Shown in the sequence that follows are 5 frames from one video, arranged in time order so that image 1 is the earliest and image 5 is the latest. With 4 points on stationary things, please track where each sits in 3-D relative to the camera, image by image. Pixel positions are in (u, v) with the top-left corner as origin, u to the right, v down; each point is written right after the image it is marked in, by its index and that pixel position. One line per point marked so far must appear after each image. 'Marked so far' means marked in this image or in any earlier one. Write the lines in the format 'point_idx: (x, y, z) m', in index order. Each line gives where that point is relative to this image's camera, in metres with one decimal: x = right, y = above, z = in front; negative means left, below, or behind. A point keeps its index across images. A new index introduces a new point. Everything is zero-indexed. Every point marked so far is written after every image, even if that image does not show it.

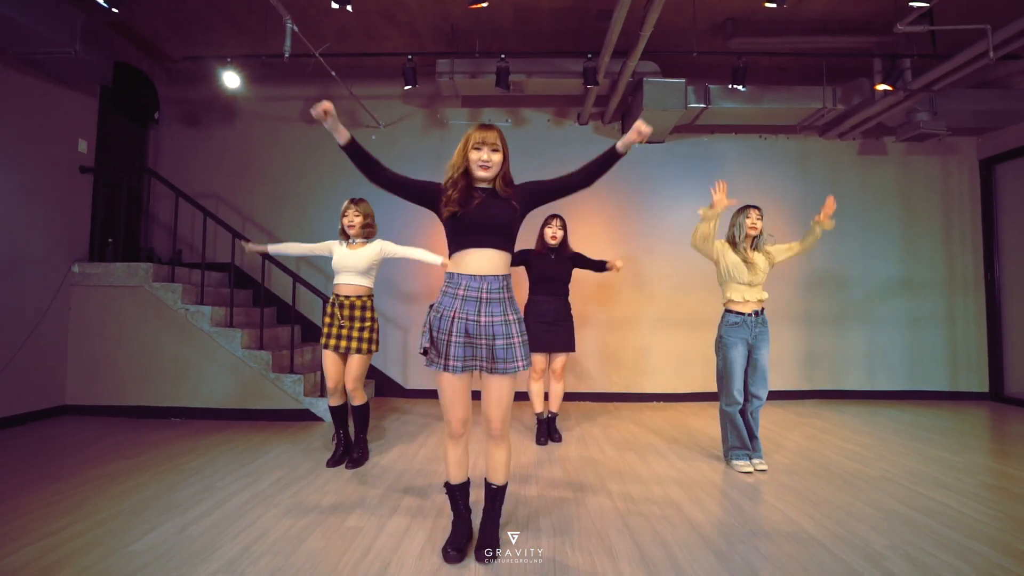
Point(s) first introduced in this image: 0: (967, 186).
0: (+4.6, +1.0, +5.0) m
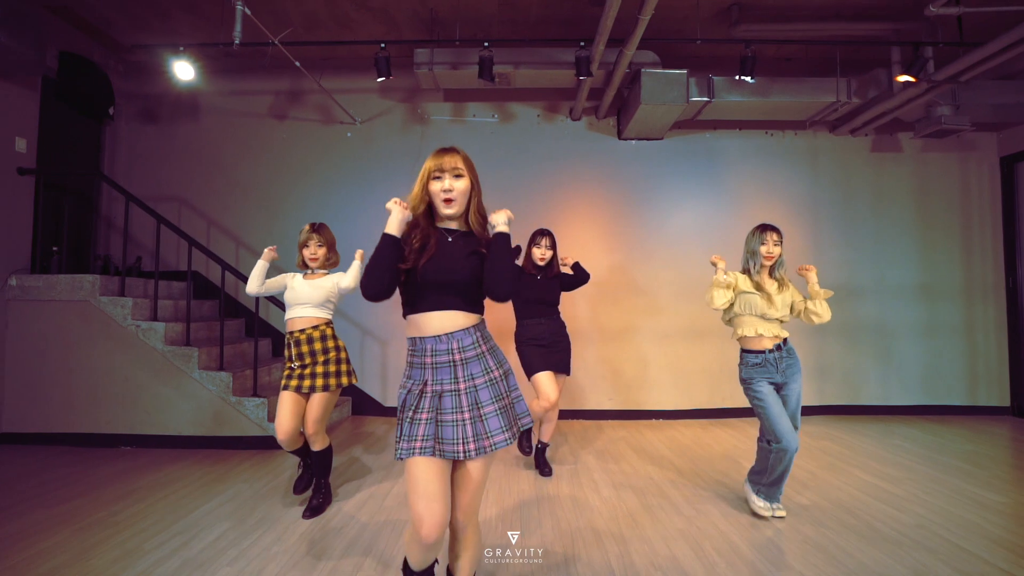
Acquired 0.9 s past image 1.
0: (+4.5, +1.0, +4.7) m
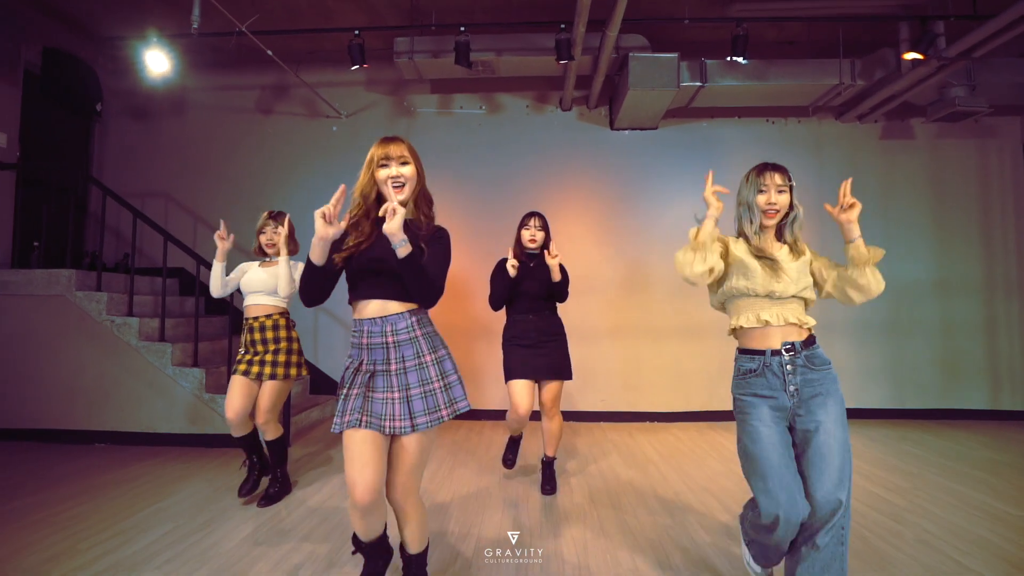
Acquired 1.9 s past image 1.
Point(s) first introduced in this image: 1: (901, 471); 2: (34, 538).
0: (+4.4, +1.0, +4.3) m
1: (+2.4, -1.1, +3.0) m
2: (-2.0, -1.1, +2.1) m
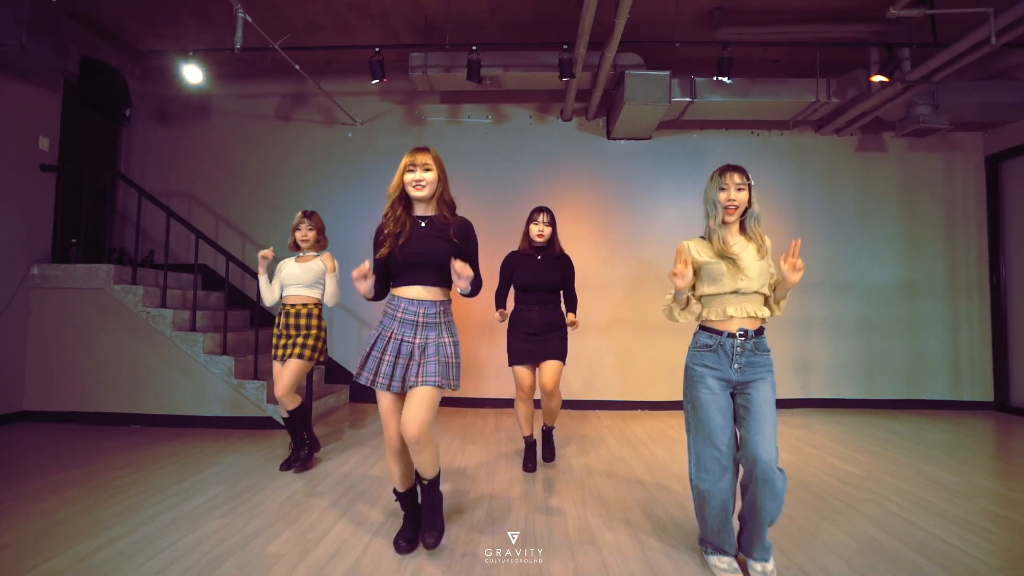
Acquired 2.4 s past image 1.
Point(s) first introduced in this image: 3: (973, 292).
0: (+4.4, +1.0, +4.7) m
1: (+2.4, -1.1, +3.4) m
2: (-2.0, -1.0, +2.4) m
3: (+4.4, 0.0, +4.7) m
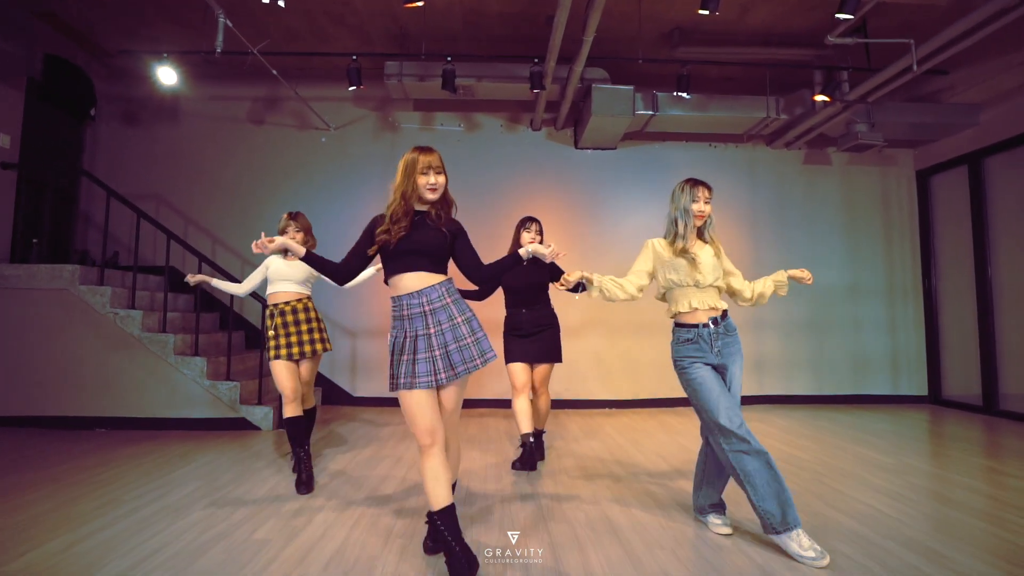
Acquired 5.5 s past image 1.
0: (+4.1, +0.9, +5.2) m
1: (+2.2, -1.1, +3.7) m
2: (-2.1, -1.0, +2.4) m
3: (+4.1, -0.1, +5.1) m
